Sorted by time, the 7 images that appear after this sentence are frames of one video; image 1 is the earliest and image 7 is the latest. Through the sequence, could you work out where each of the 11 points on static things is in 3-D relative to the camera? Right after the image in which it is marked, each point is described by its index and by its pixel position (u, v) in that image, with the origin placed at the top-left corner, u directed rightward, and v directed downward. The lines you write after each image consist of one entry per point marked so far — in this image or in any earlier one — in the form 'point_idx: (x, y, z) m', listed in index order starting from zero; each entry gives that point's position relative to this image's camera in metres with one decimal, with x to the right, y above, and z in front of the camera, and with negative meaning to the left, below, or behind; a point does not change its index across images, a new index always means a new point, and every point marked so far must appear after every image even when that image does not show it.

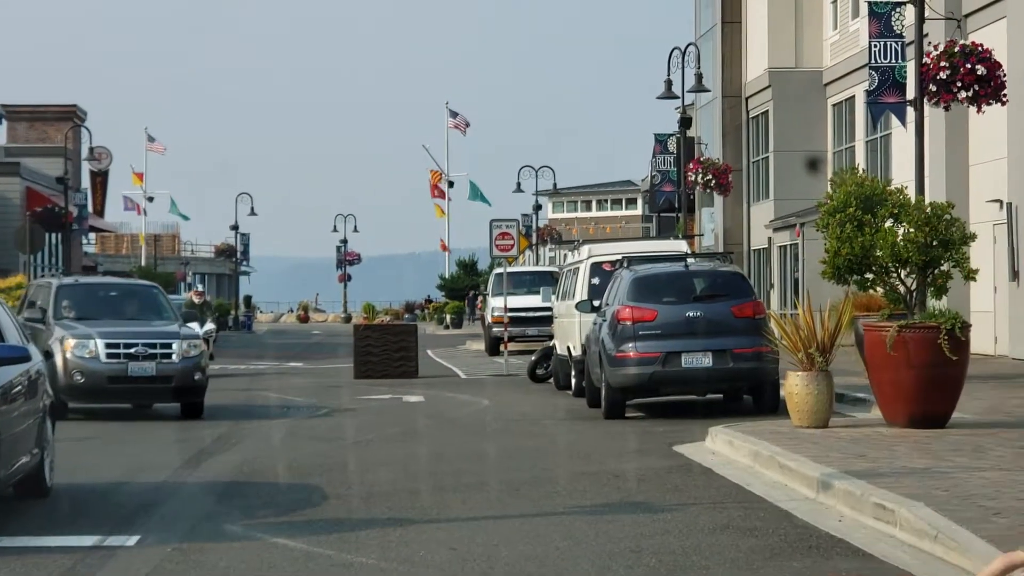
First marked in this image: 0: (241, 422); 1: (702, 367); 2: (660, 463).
0: (-3.1, -1.6, +16.2) m
1: (+2.2, -0.9, +16.7) m
2: (+1.3, -1.5, +12.2) m
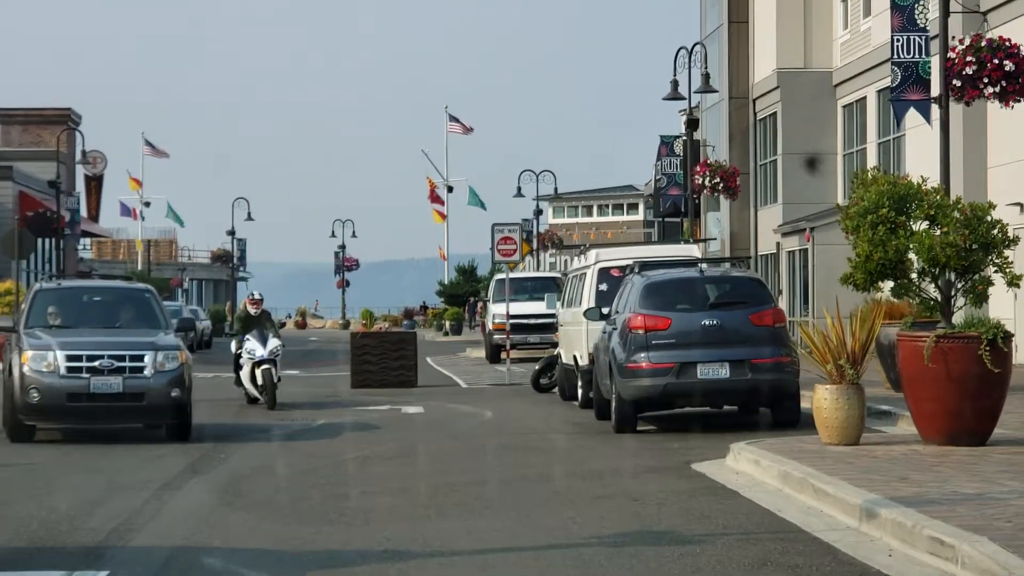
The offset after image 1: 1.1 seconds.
0: (-3.1, -1.7, +15.3) m
1: (+2.3, -1.0, +15.7) m
2: (+1.4, -1.6, +11.3) m
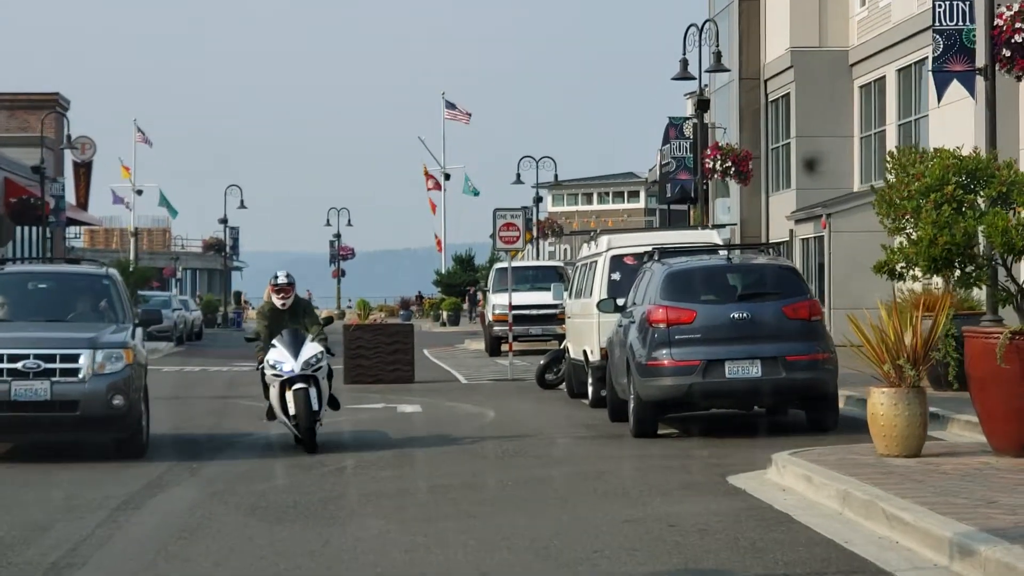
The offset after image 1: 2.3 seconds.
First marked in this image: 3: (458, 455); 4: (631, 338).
0: (-3.0, -1.6, +13.7) m
1: (+2.4, -0.9, +14.2) m
2: (+1.4, -1.5, +9.7) m
3: (-0.5, -1.6, +13.5) m
4: (+1.3, -0.5, +15.1) m
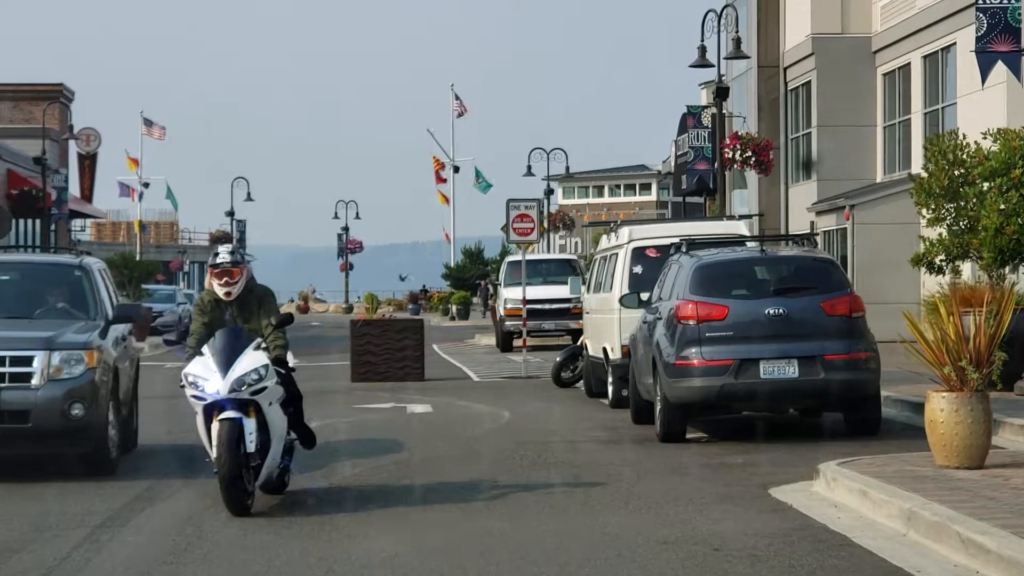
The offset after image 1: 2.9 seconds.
0: (-2.8, -1.5, +12.8) m
1: (+2.5, -0.8, +13.2) m
2: (+1.6, -1.5, +8.8) m
3: (-0.3, -1.6, +12.6) m
4: (+1.4, -0.5, +14.1) m
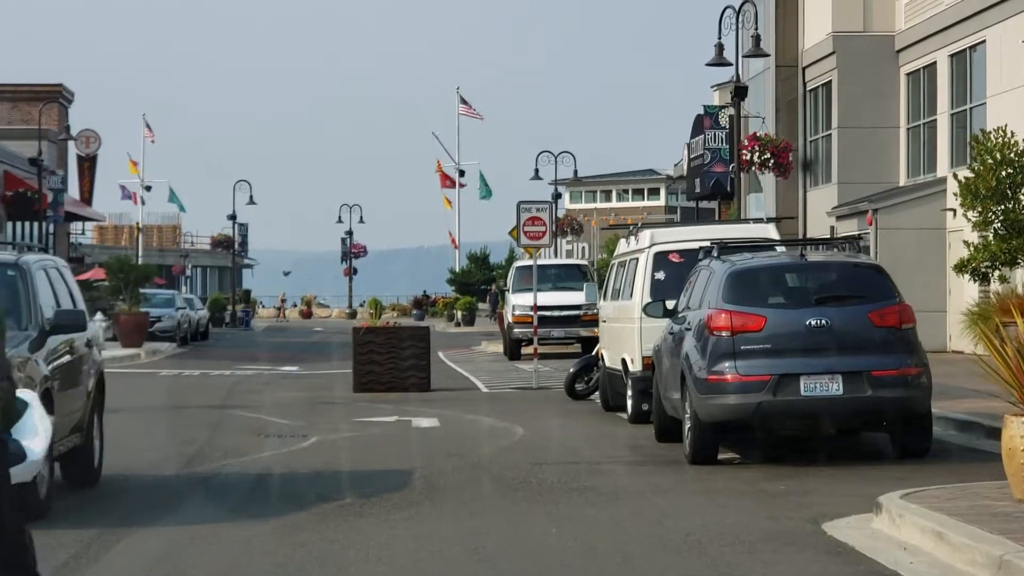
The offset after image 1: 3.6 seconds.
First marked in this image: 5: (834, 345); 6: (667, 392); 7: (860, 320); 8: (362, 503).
0: (-2.7, -1.6, +11.6) m
1: (+2.7, -0.9, +12.0) m
2: (+1.7, -1.5, +7.6) m
3: (-0.2, -1.6, +11.4) m
4: (+1.6, -0.5, +12.9) m
5: (+2.7, -0.5, +12.0) m
6: (+1.5, -1.0, +13.9) m
7: (+3.0, -0.3, +12.1) m
8: (-1.1, -1.6, +10.5) m
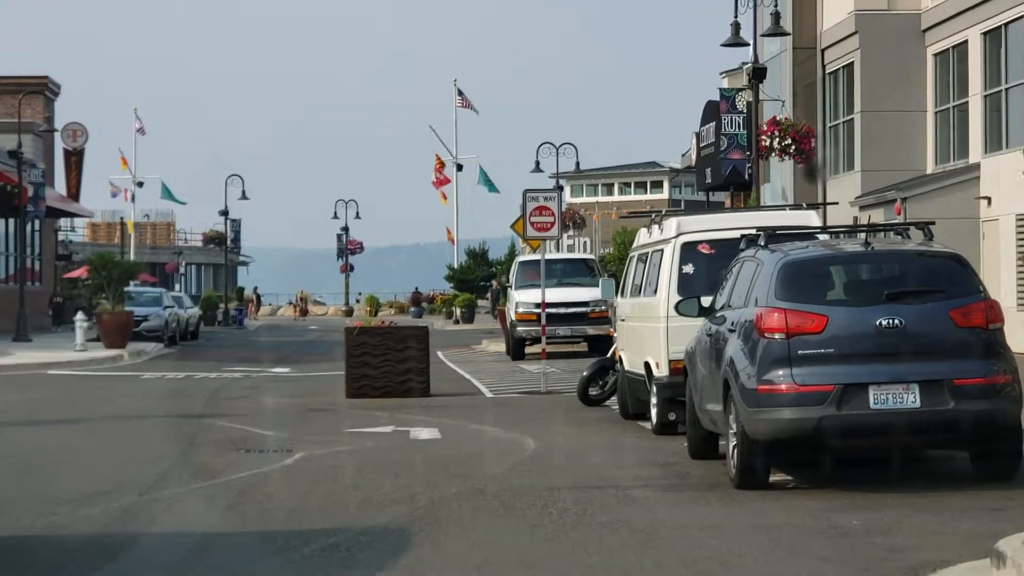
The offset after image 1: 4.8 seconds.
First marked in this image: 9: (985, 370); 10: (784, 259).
0: (-2.6, -1.6, +9.7) m
1: (+2.8, -0.9, +10.1) m
2: (+1.8, -1.5, +5.7) m
3: (-0.1, -1.6, +9.5) m
4: (+1.7, -0.5, +11.0) m
5: (+2.8, -0.4, +10.2) m
6: (+1.6, -1.0, +12.1) m
7: (+3.1, -0.2, +10.2) m
8: (-1.0, -1.6, +8.6) m
9: (+3.4, -0.6, +10.2) m
10: (+2.1, +0.2, +10.8) m
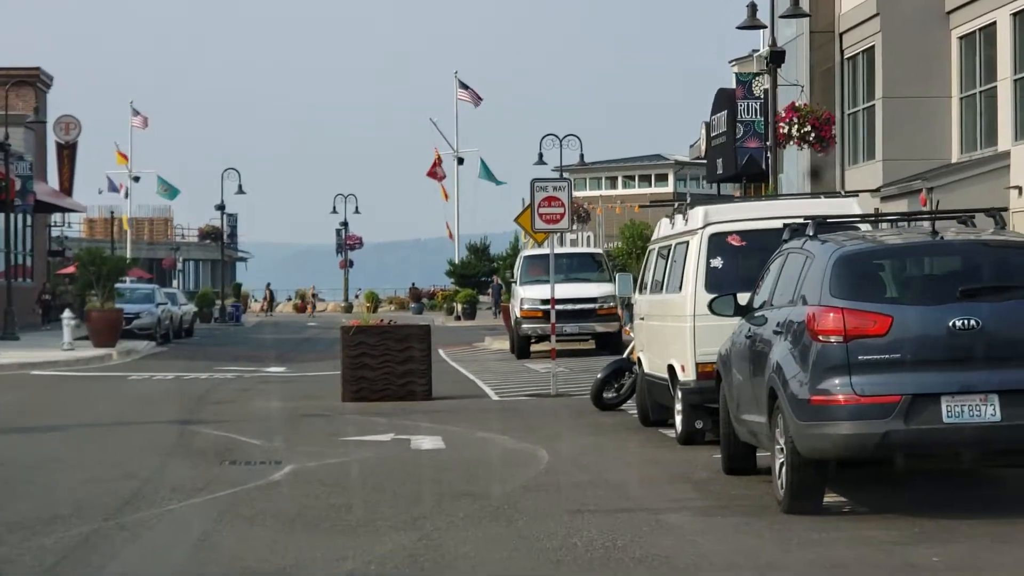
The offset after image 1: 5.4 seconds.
0: (-2.5, -1.6, +8.4) m
1: (+2.9, -0.8, +8.8) m
2: (+1.9, -1.5, +4.4) m
3: (0.0, -1.6, +8.2) m
4: (+1.8, -0.5, +9.7) m
5: (+2.9, -0.4, +8.8) m
6: (+1.7, -0.9, +10.7) m
7: (+3.2, -0.2, +8.9) m
8: (-0.9, -1.5, +7.3) m
9: (+3.5, -0.6, +8.9) m
10: (+2.2, +0.3, +9.4) m
